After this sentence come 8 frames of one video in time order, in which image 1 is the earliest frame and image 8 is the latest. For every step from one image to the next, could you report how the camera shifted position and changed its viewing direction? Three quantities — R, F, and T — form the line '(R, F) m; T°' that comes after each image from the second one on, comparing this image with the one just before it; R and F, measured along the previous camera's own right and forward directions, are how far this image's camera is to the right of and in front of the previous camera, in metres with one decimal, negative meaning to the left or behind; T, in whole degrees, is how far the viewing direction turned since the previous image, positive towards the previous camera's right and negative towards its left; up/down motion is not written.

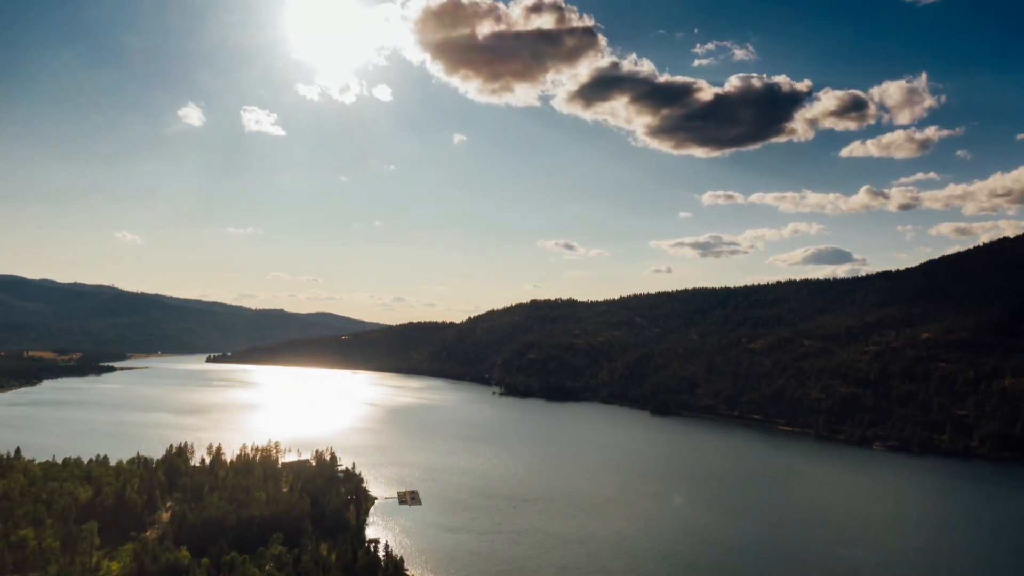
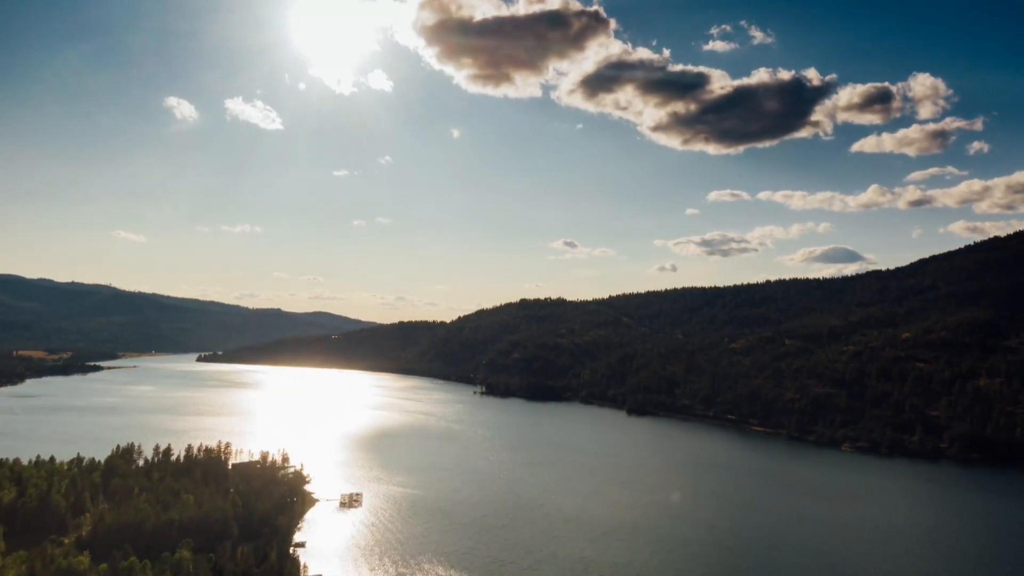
(+3.7, +0.8) m; 0°
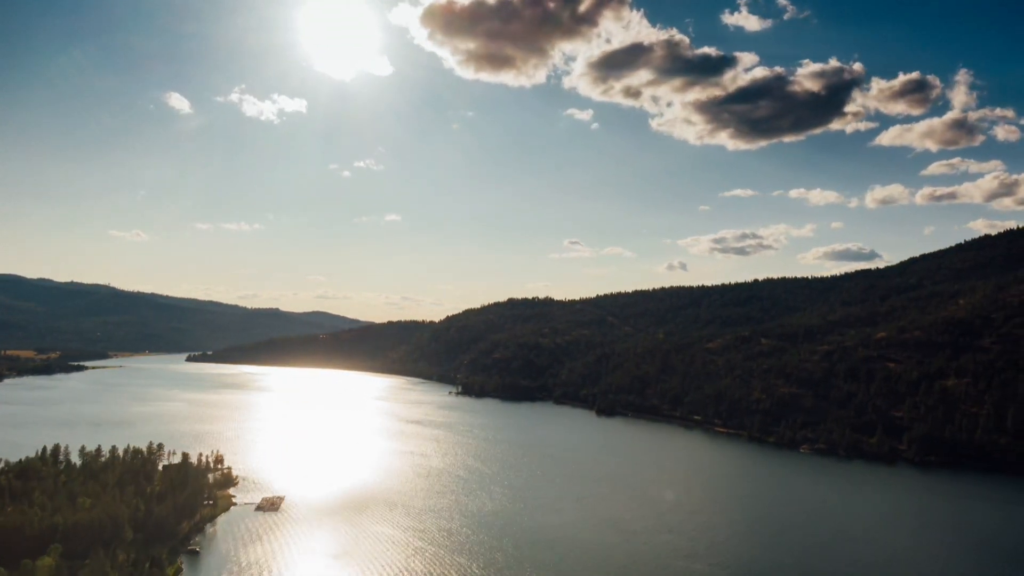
(+5.1, +1.1) m; 0°
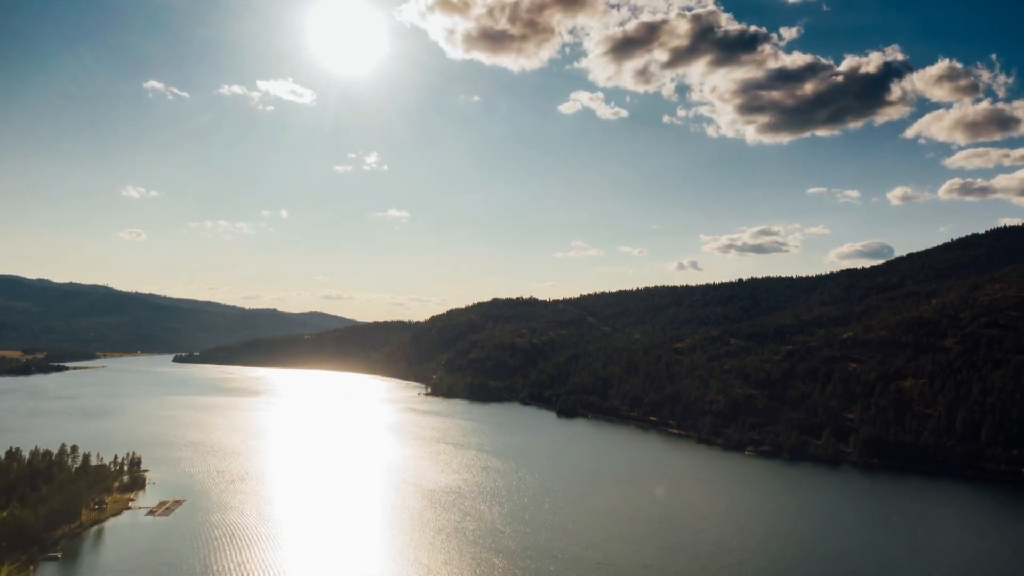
(+6.3, +1.2) m; -1°
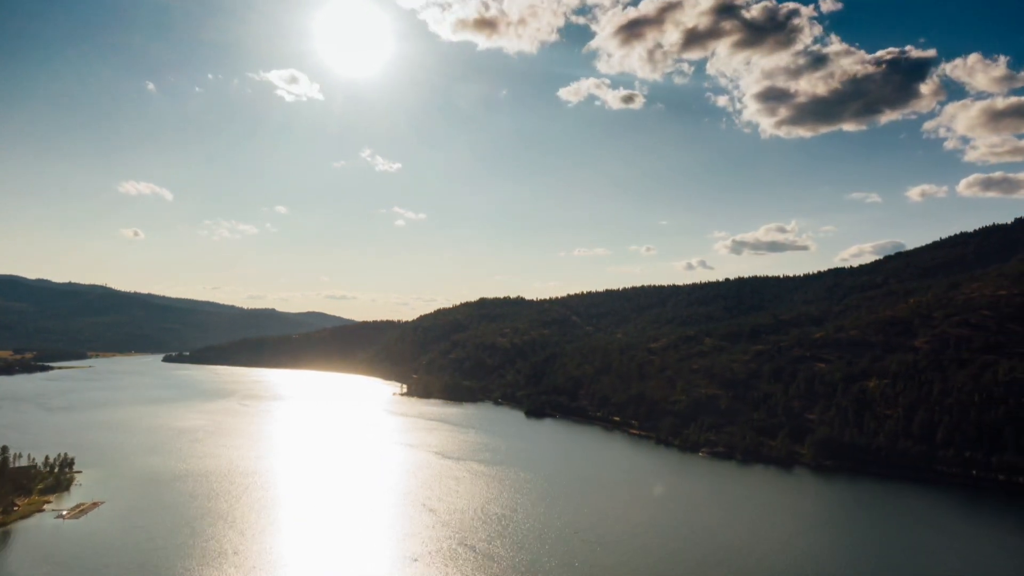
(+4.9, +0.9) m; 0°
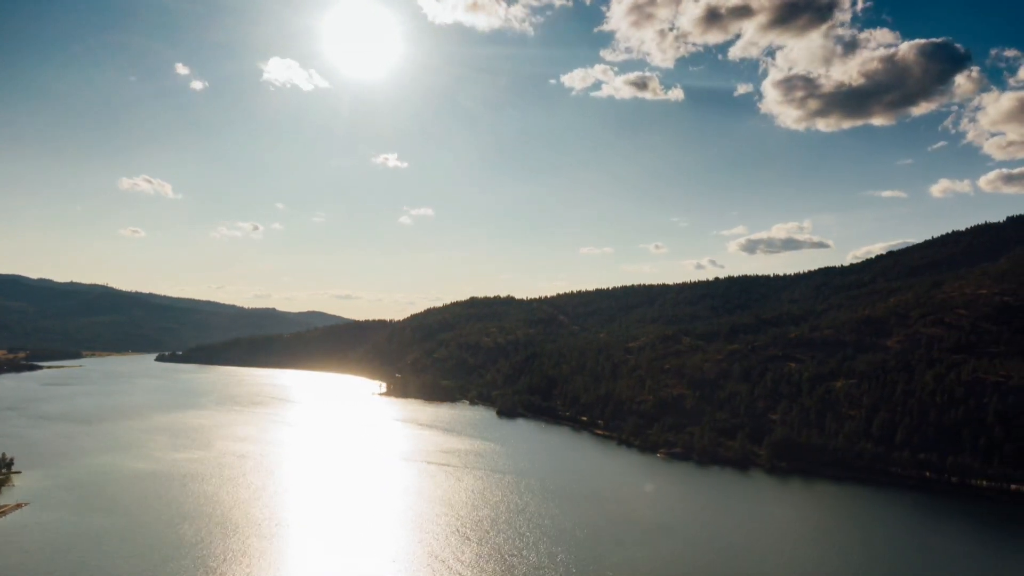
(+4.6, +0.8) m; -1°
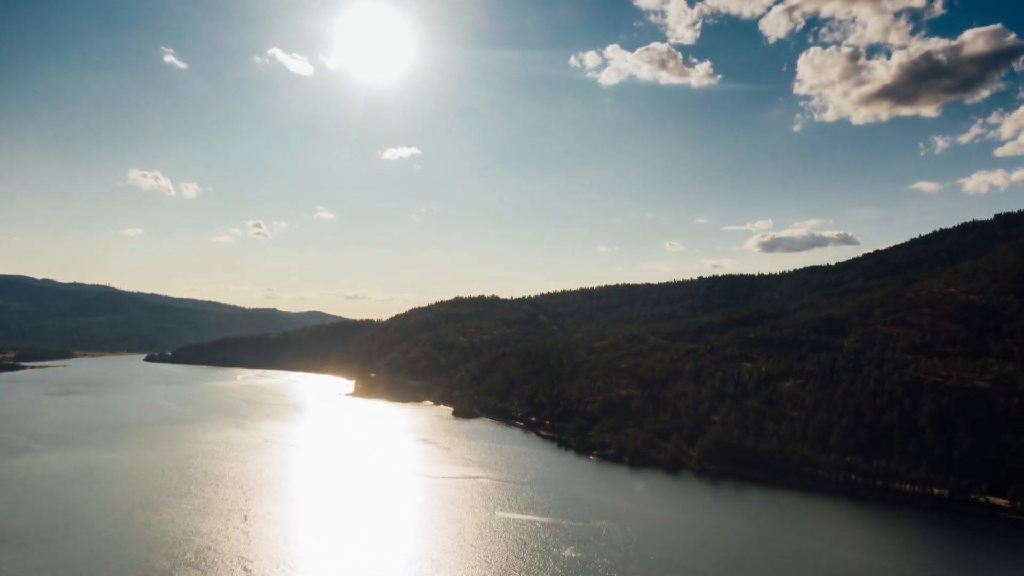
(+7.0, +1.2) m; -1°
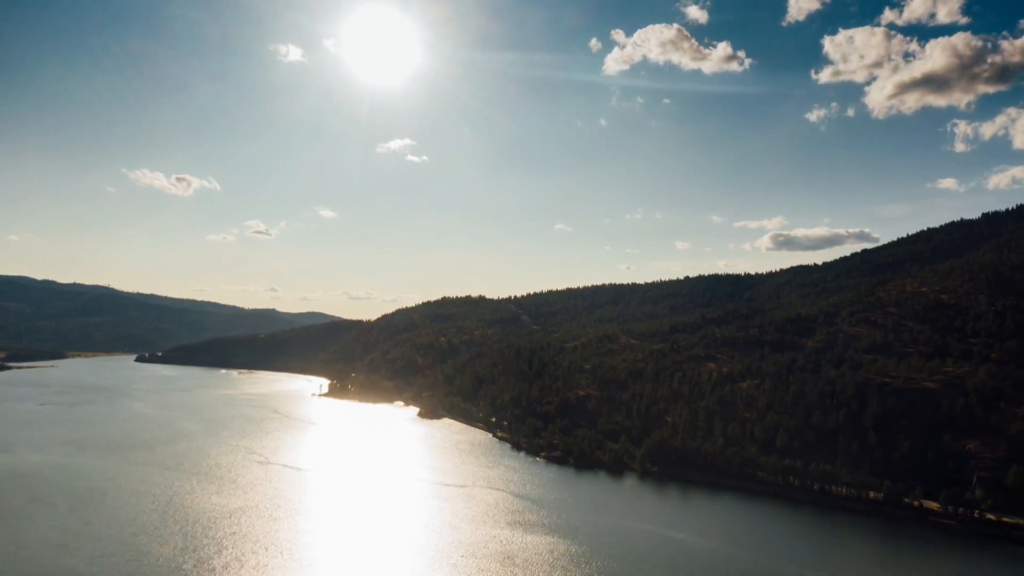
(+5.1, +0.8) m; 0°
